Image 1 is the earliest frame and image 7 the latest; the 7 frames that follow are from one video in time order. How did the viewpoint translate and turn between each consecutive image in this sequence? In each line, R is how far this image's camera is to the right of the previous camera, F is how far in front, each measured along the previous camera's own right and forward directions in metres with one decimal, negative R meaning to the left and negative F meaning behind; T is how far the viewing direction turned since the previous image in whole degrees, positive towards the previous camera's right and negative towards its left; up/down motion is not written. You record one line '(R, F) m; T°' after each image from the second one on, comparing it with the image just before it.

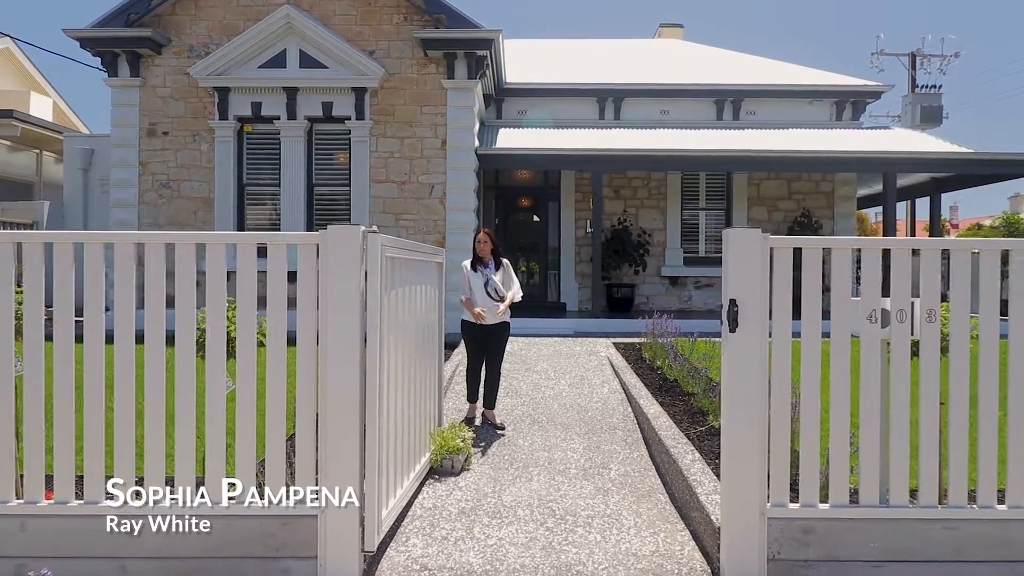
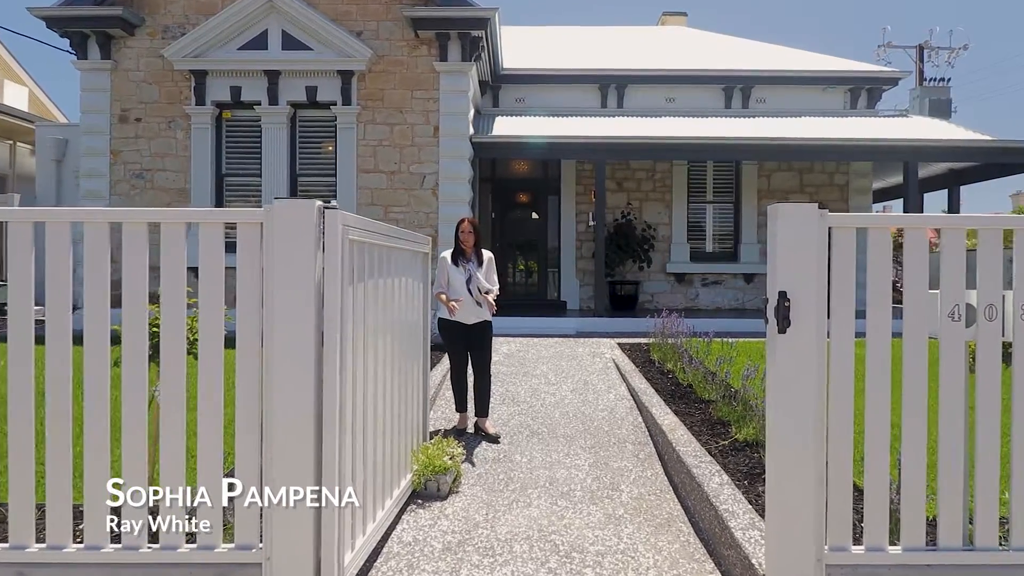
(0.0, +0.7) m; 0°
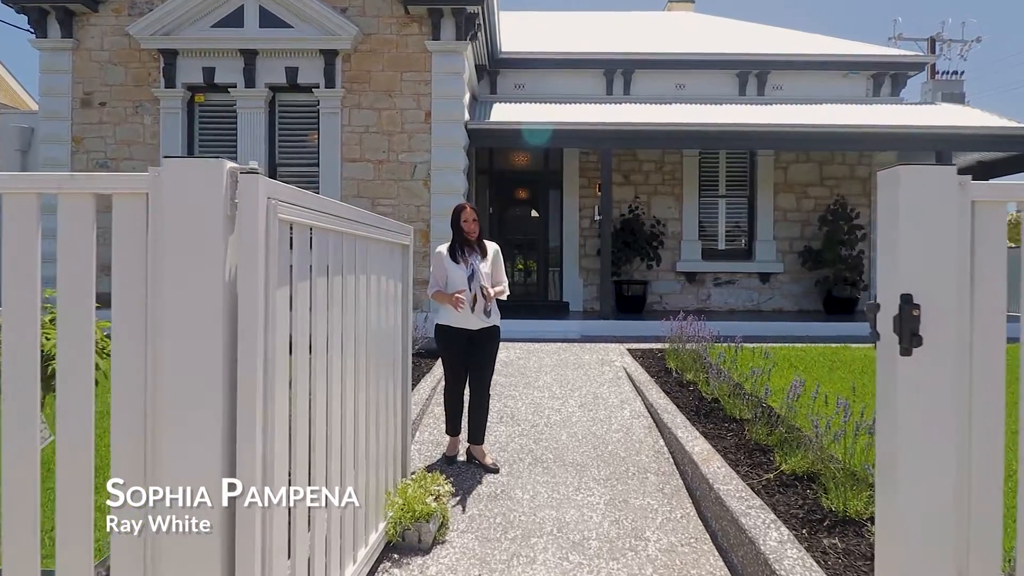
(0.0, +0.8) m; 0°
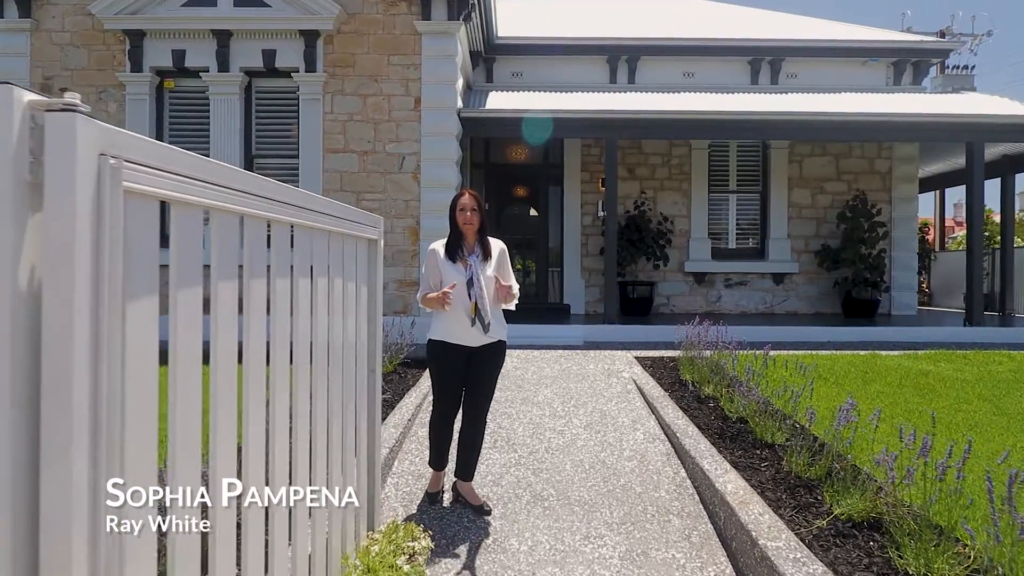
(0.0, +0.7) m; 0°
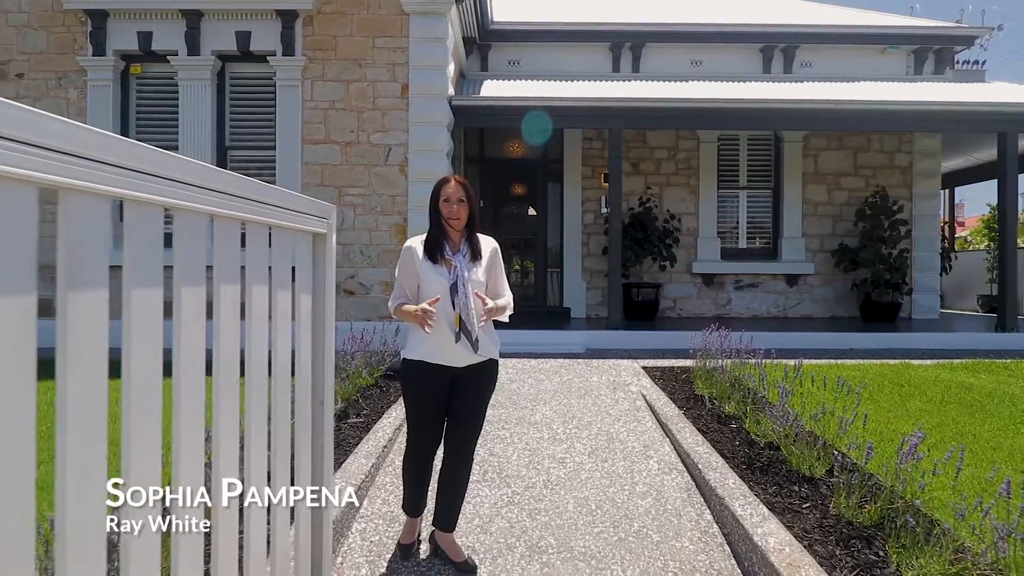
(+0.1, +0.6) m; 0°
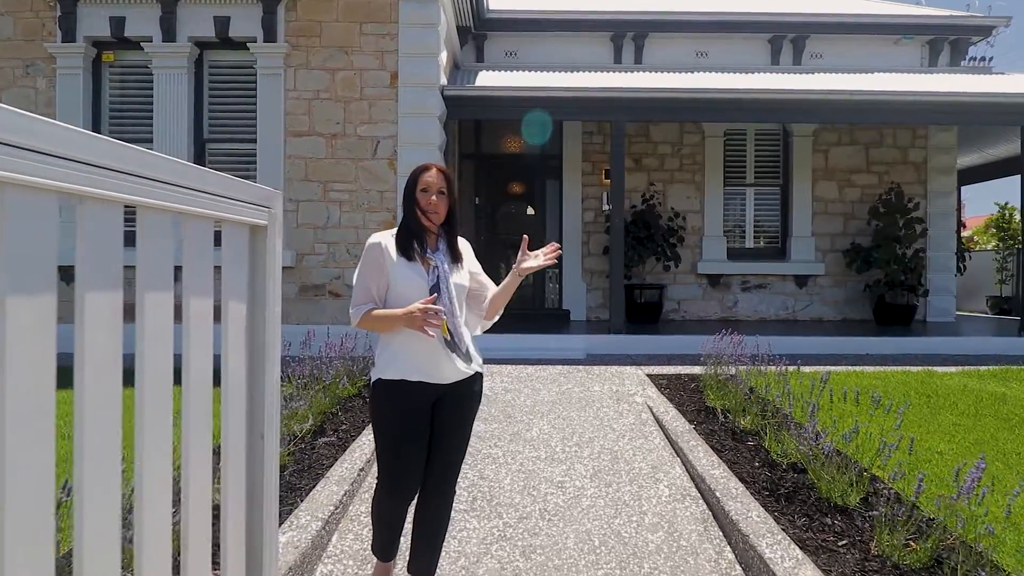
(+0.1, +0.4) m; 0°
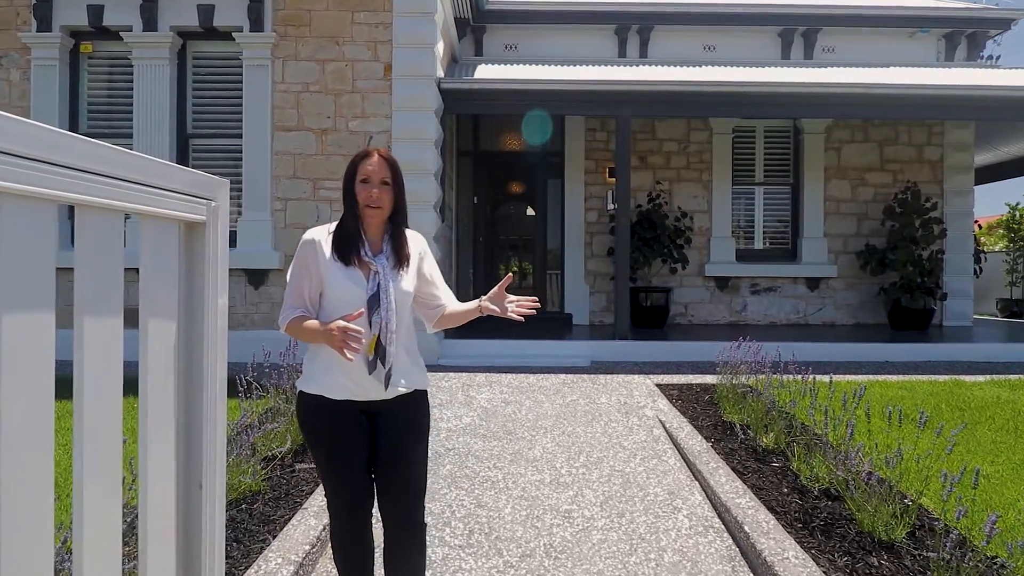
(0.0, +0.4) m; 0°
